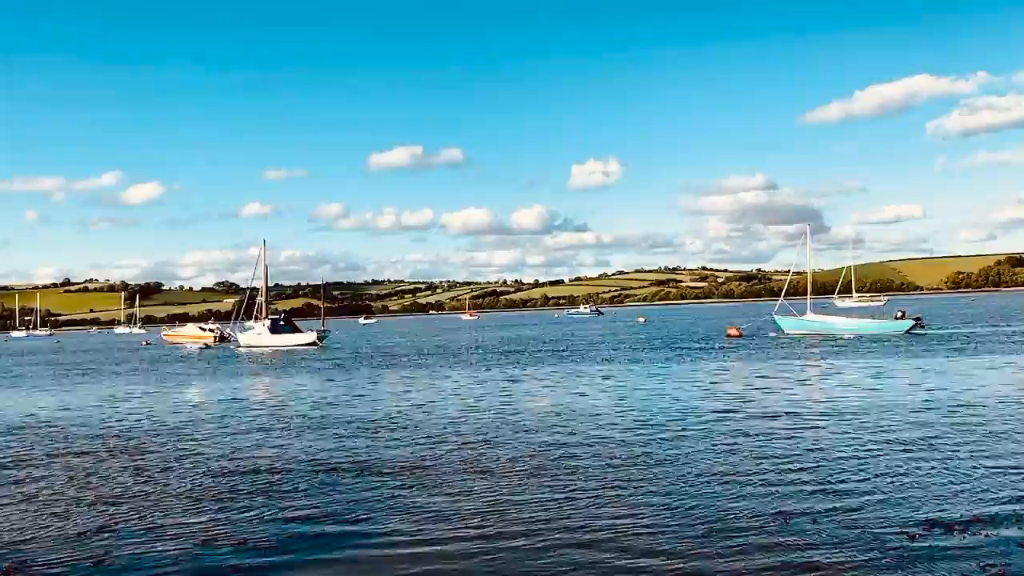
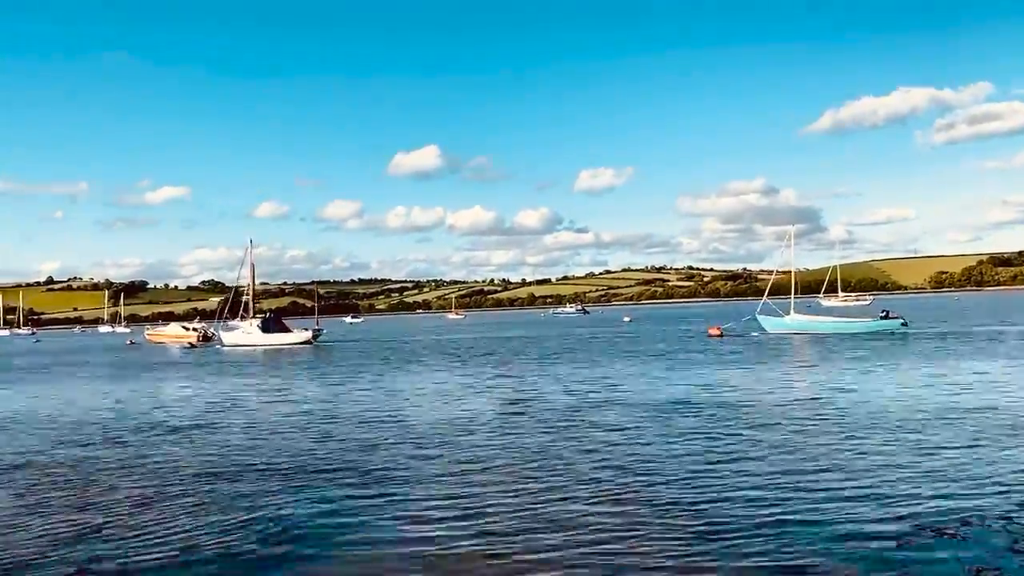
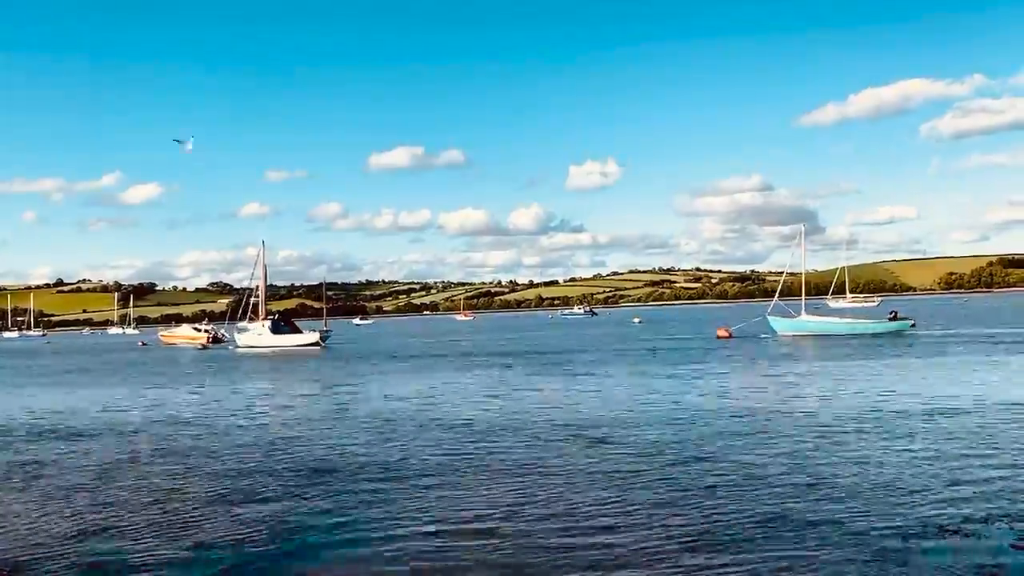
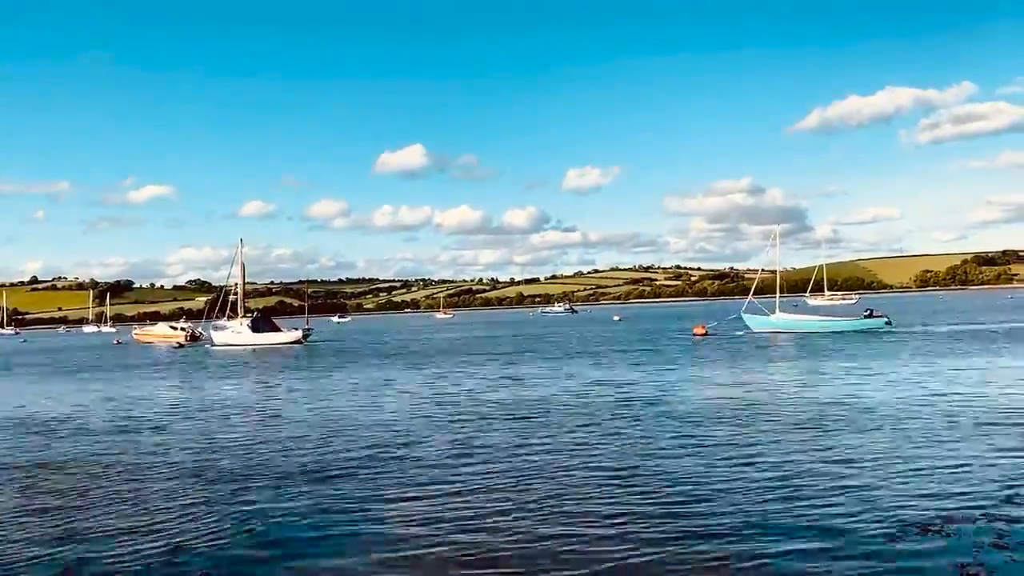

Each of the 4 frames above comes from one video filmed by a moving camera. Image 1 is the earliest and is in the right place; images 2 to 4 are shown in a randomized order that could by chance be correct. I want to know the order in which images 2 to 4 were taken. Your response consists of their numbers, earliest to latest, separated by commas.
3, 4, 2
